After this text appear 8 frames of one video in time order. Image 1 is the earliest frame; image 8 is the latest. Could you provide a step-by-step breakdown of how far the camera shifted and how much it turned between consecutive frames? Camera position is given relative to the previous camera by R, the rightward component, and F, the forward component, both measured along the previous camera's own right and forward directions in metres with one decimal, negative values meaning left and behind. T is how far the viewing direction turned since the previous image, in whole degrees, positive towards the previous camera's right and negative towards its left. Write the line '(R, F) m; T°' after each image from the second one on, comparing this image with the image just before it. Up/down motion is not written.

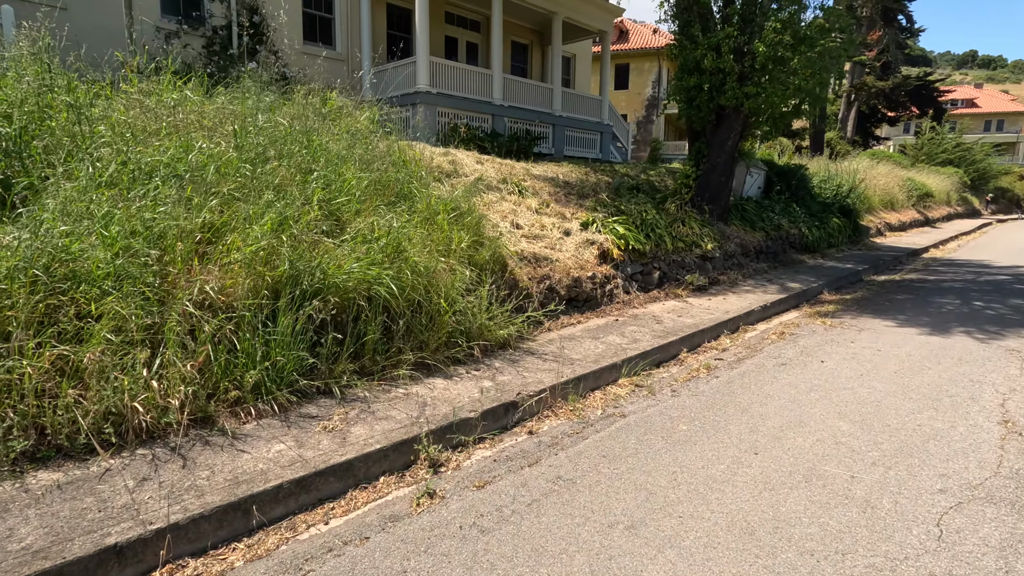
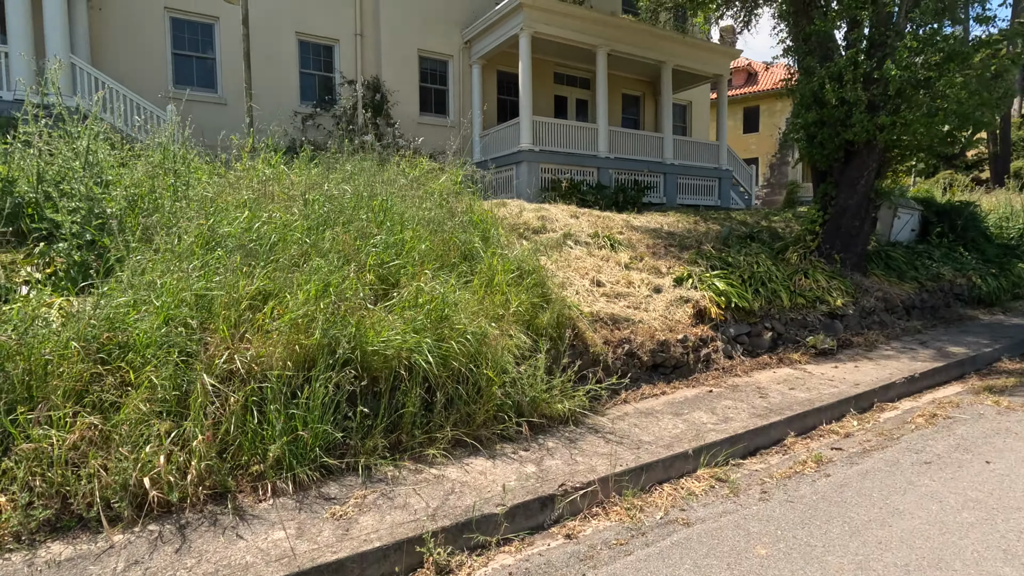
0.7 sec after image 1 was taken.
(+0.6, +0.5) m; -14°
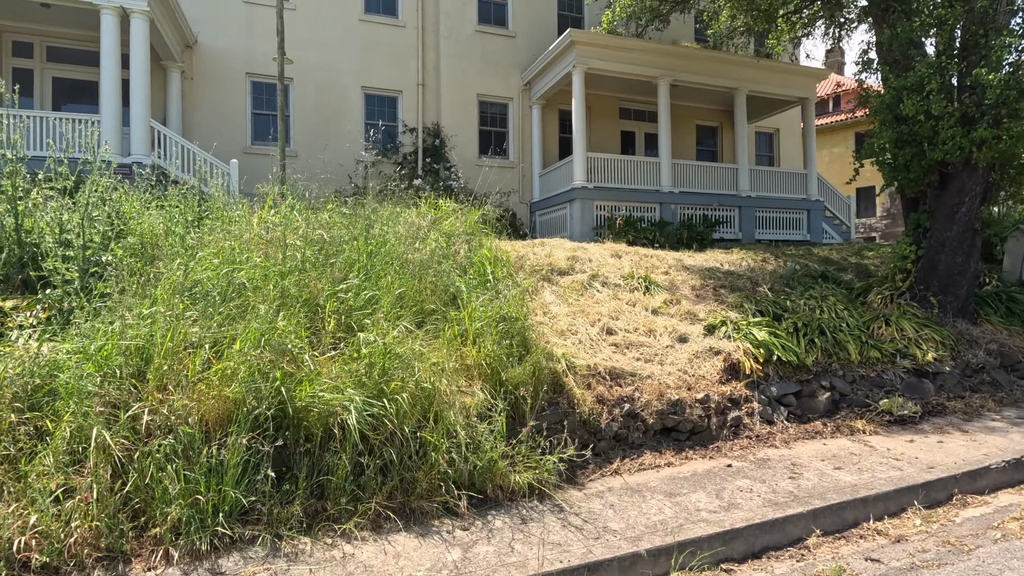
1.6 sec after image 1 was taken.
(+1.1, +0.6) m; -11°
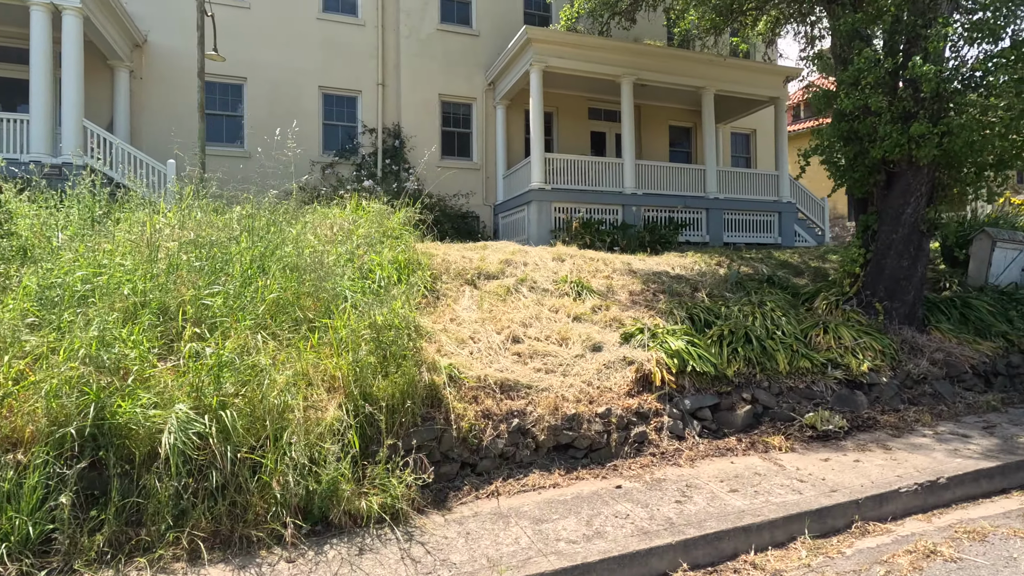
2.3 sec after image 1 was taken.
(+1.0, +0.3) m; 0°
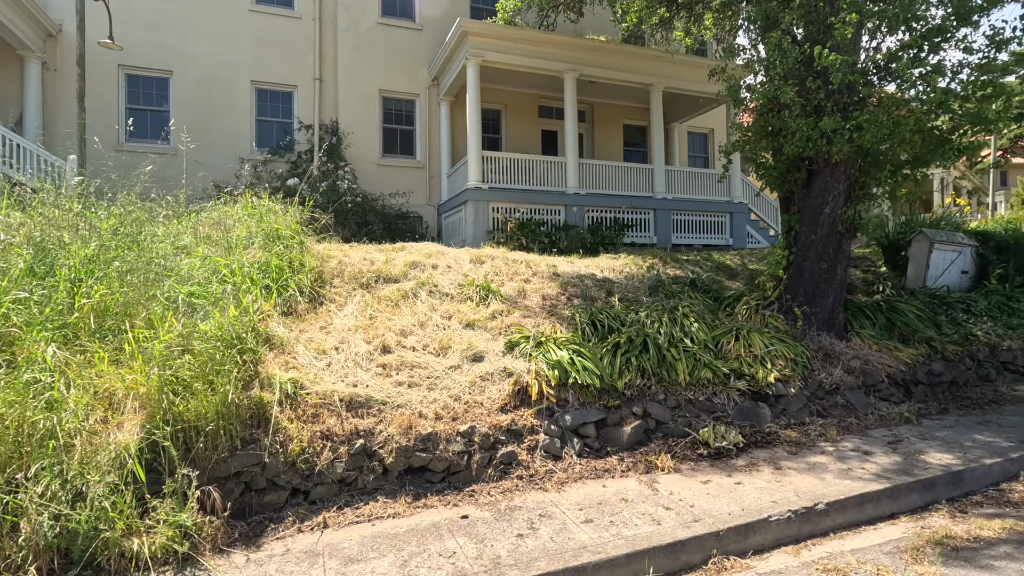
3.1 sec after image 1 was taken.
(+1.1, +0.4) m; +1°
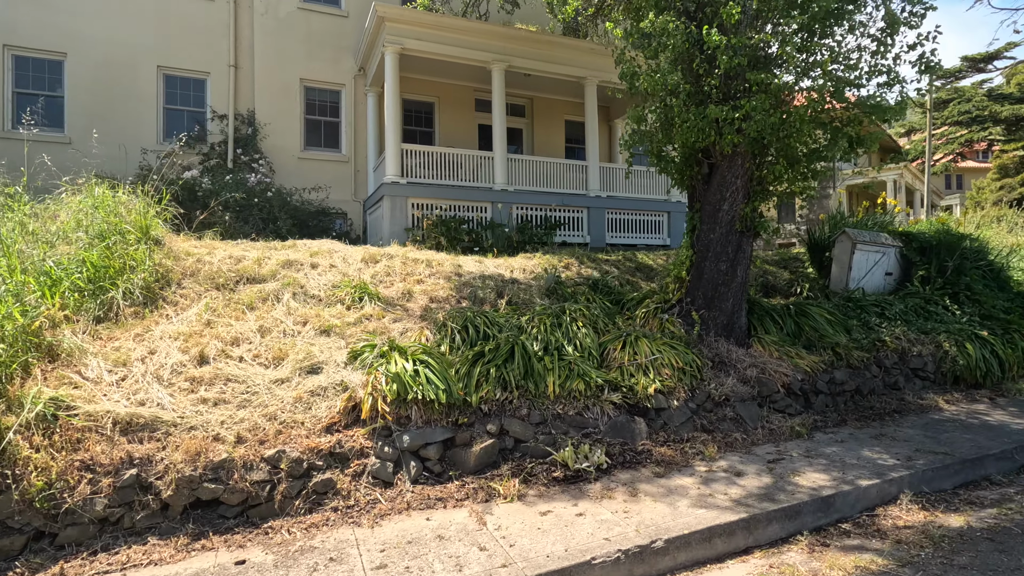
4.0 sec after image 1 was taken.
(+1.1, +0.5) m; +2°
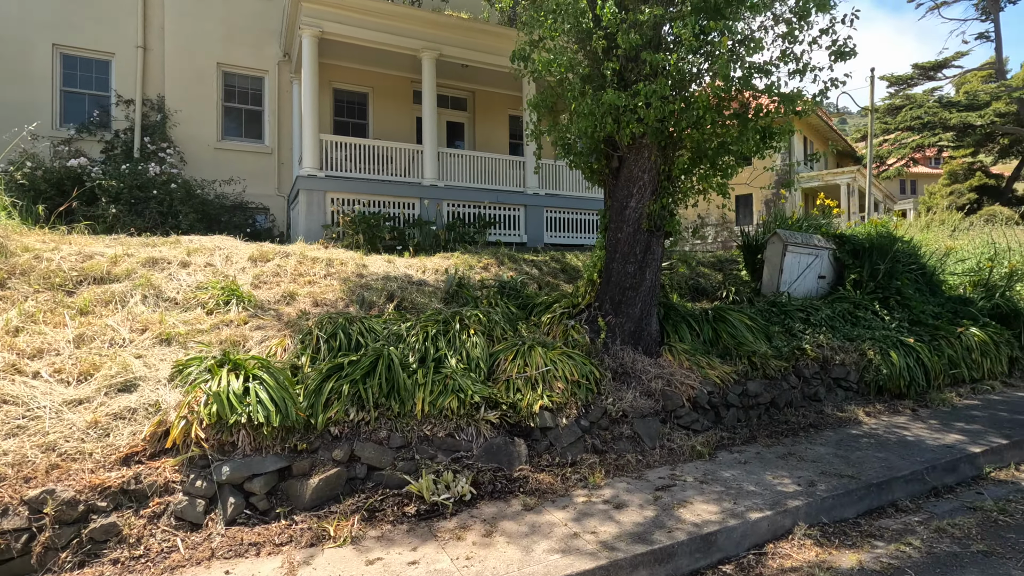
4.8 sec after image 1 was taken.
(+0.9, +0.6) m; +3°
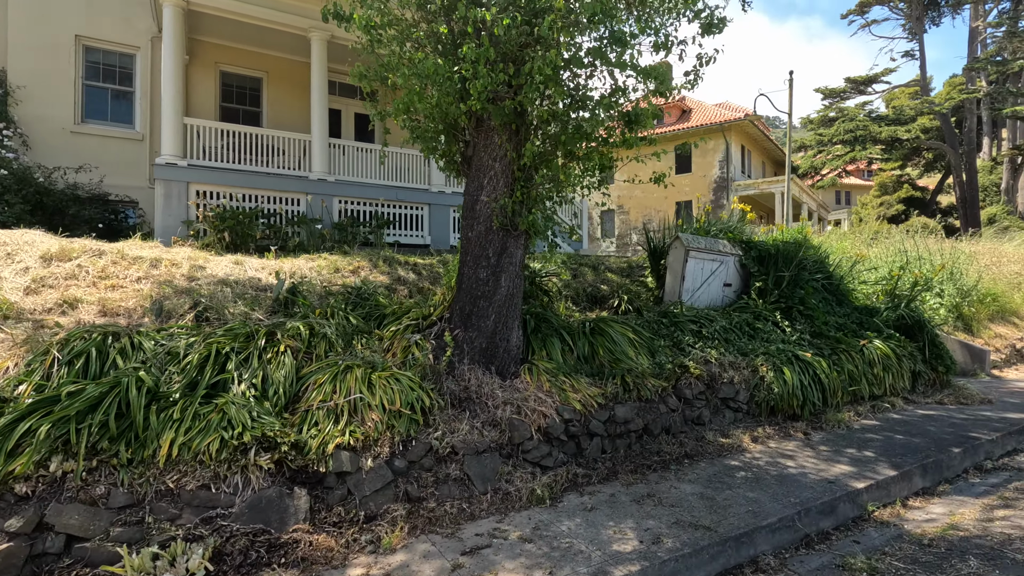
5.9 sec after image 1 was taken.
(+1.1, +0.8) m; +4°
